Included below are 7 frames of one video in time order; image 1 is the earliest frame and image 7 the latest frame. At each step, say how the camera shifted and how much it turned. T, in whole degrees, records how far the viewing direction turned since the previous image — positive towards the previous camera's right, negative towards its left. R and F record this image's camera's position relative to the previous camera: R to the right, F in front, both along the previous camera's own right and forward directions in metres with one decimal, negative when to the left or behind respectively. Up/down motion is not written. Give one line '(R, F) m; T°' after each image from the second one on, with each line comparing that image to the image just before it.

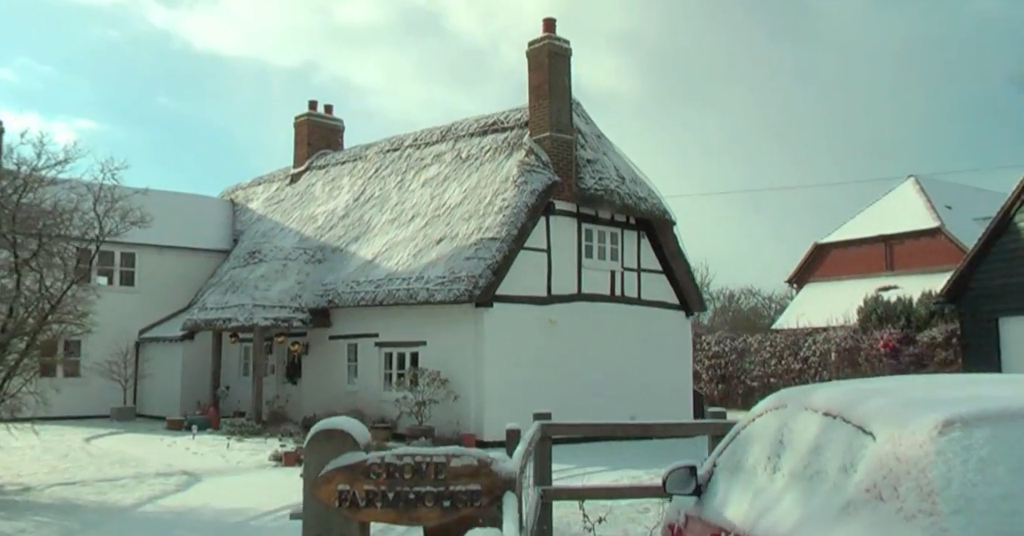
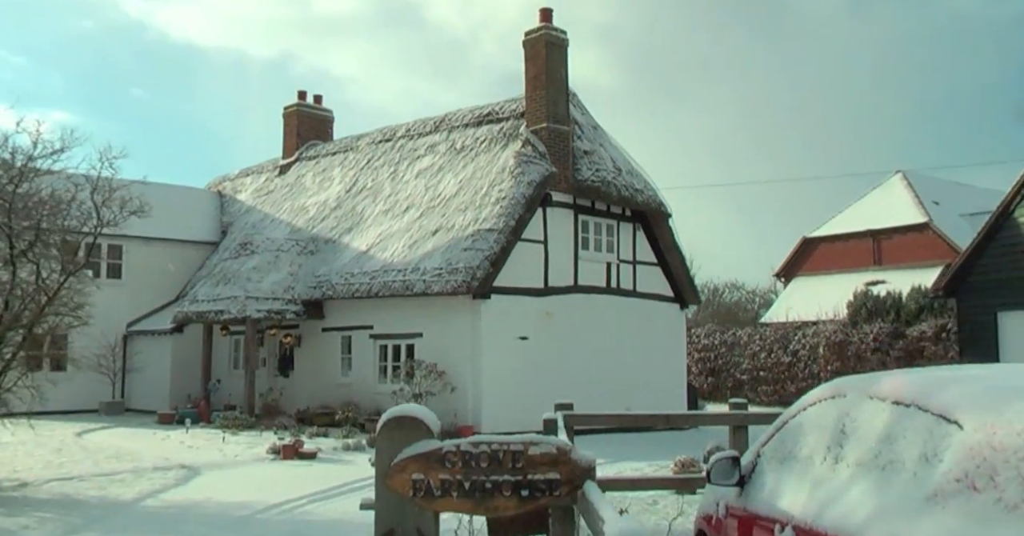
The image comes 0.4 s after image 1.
(-0.3, +0.1) m; +1°
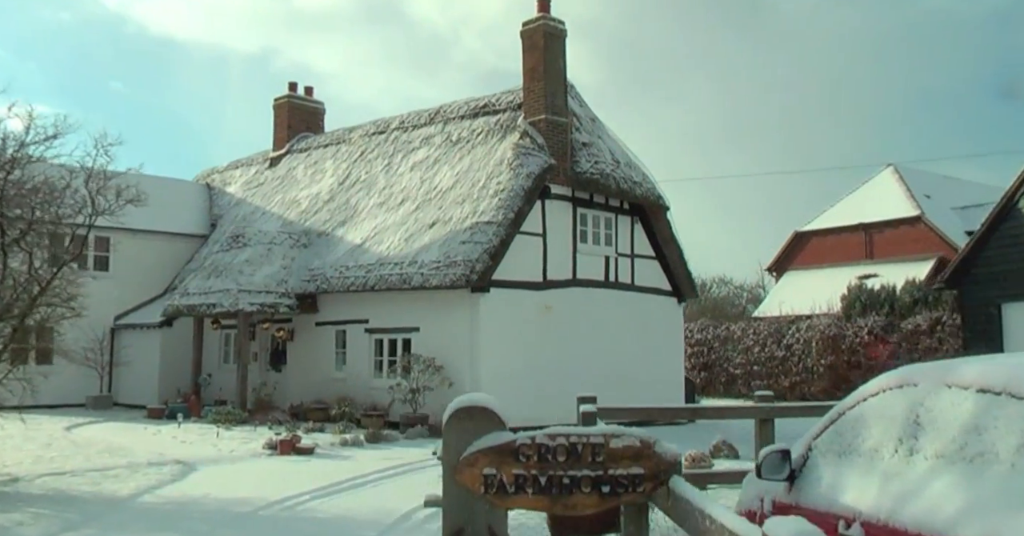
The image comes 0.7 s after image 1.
(-0.3, +0.2) m; +1°
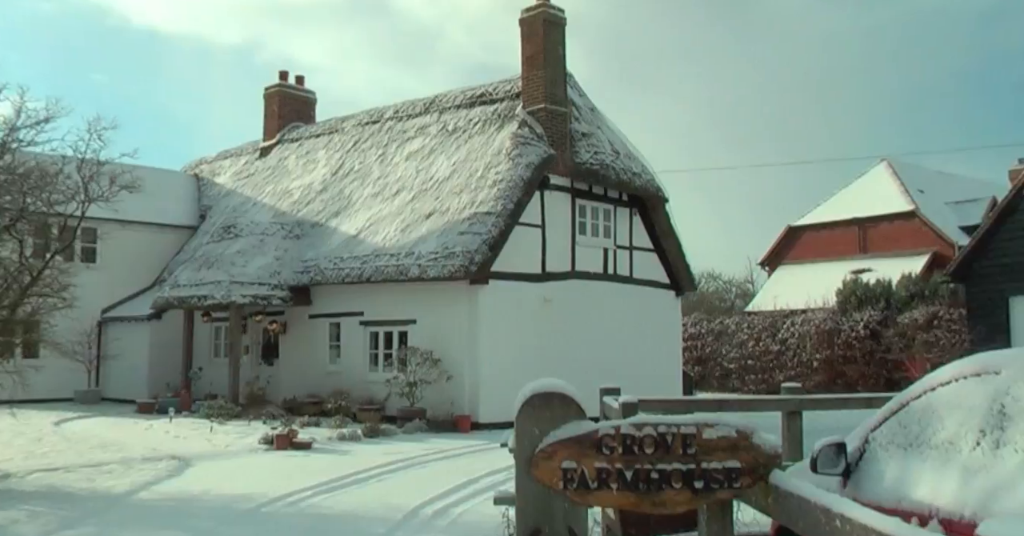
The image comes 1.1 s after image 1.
(-0.3, +0.3) m; +1°
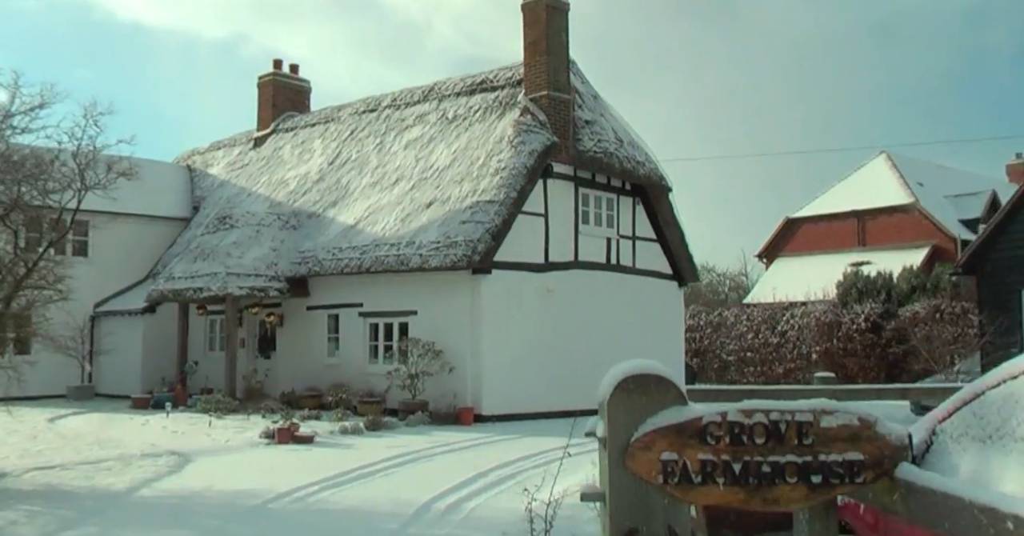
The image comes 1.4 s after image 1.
(-0.3, +0.3) m; +1°
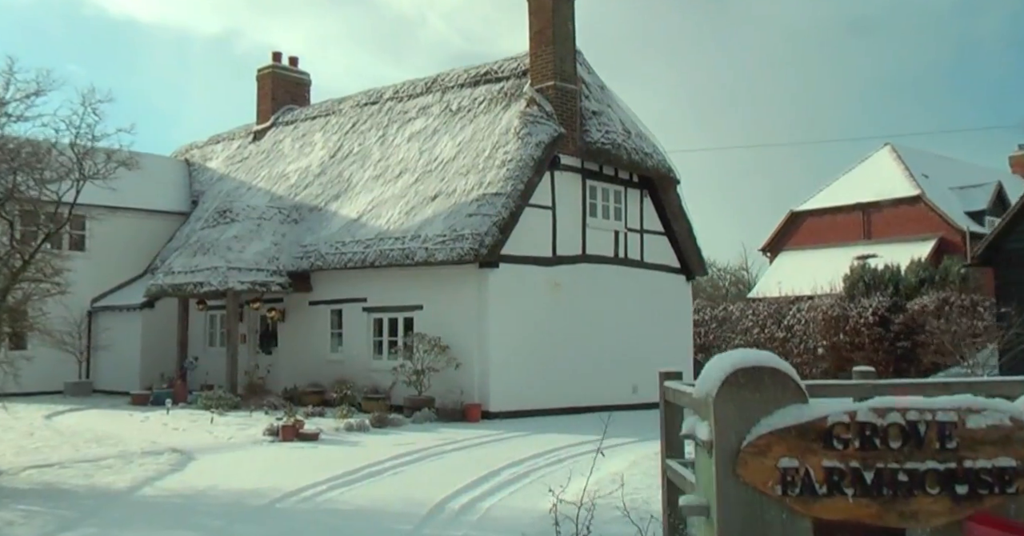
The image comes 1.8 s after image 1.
(-0.2, +0.3) m; 0°
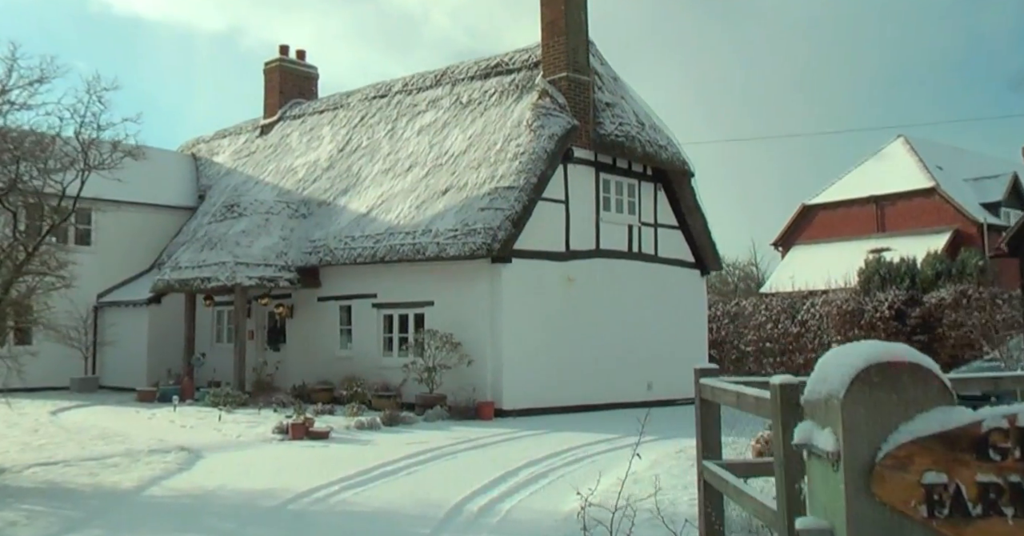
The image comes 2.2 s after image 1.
(-0.1, +0.3) m; 0°
